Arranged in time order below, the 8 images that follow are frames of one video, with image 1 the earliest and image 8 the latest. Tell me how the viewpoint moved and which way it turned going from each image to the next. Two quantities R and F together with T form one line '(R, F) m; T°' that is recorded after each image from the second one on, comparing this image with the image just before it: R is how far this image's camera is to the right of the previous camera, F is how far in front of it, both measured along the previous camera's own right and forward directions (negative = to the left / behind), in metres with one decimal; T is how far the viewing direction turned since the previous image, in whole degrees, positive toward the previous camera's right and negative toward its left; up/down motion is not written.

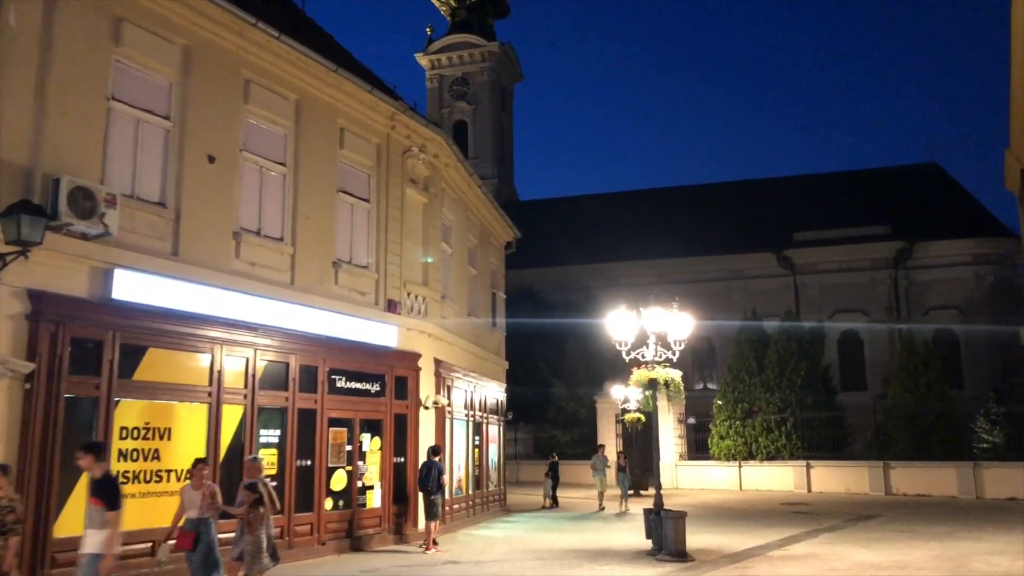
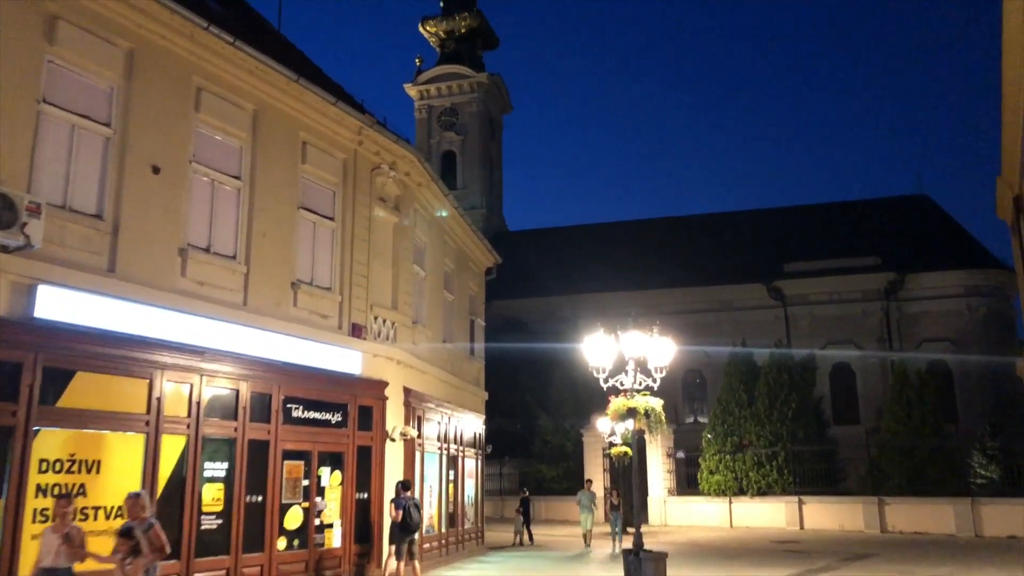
(+0.3, +0.8) m; +1°
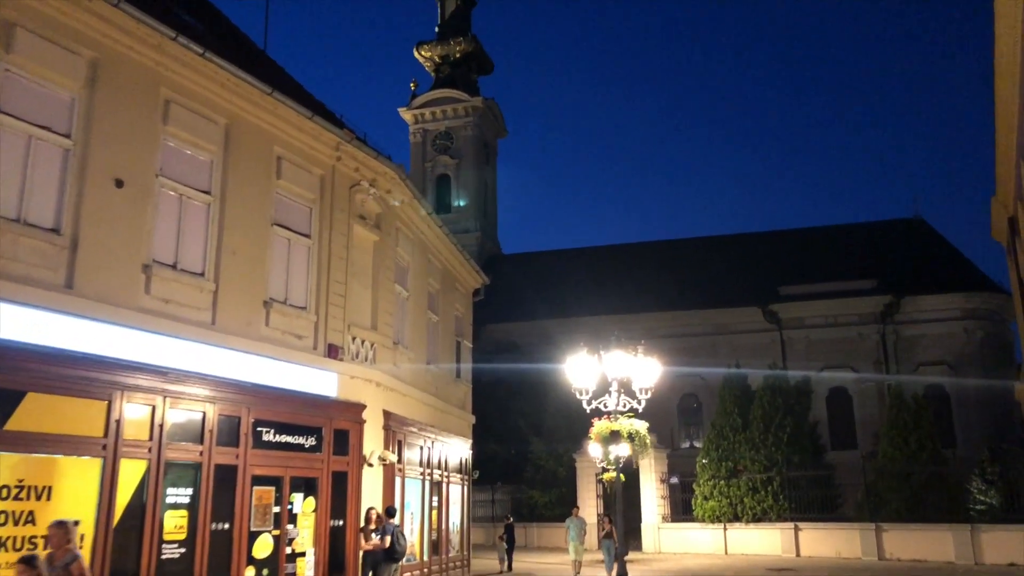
(+0.2, +0.4) m; 0°
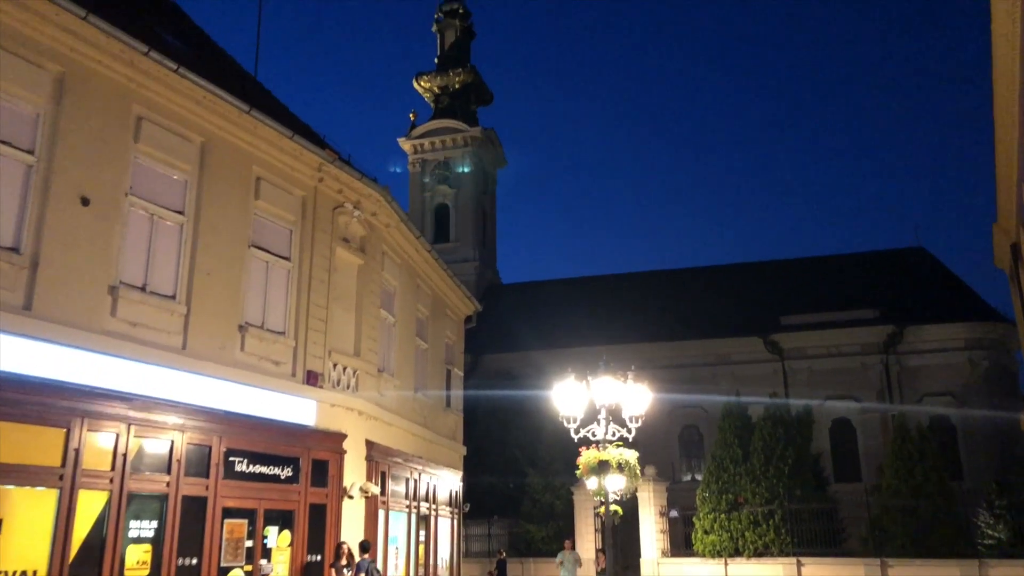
(+0.2, +0.4) m; 0°
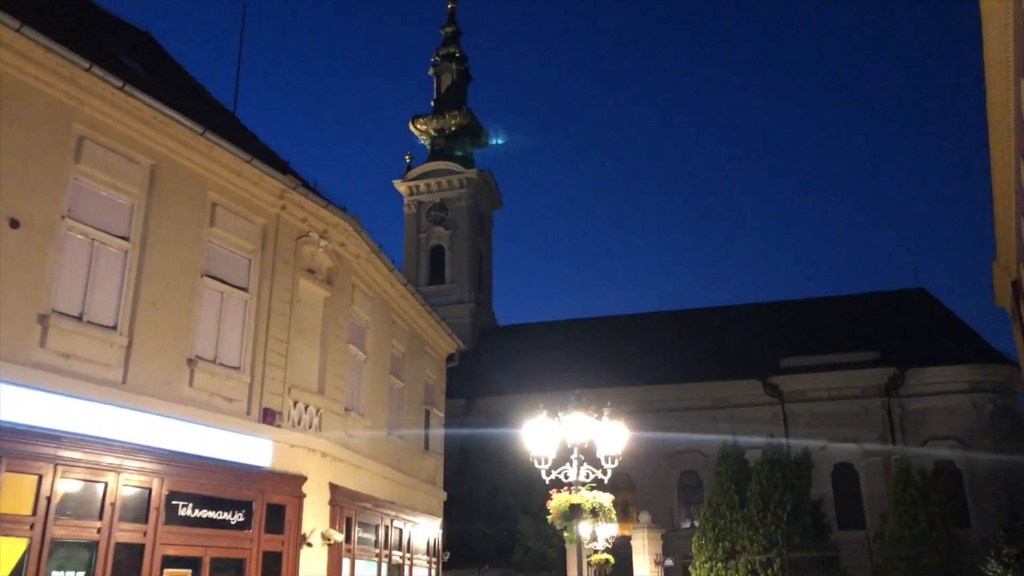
(+0.4, +0.7) m; 0°
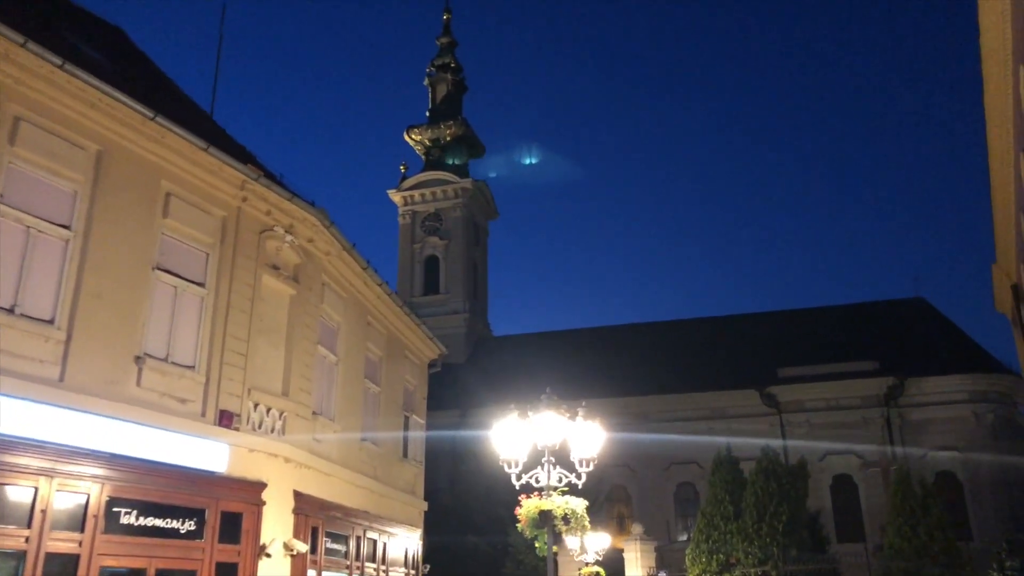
(+0.4, +0.6) m; 0°
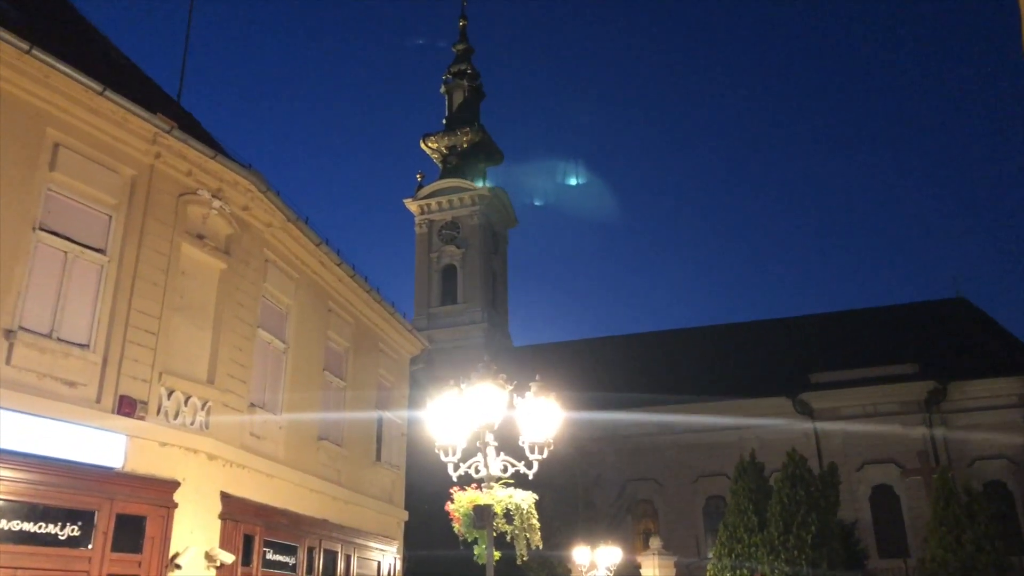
(+0.9, +1.7) m; -2°
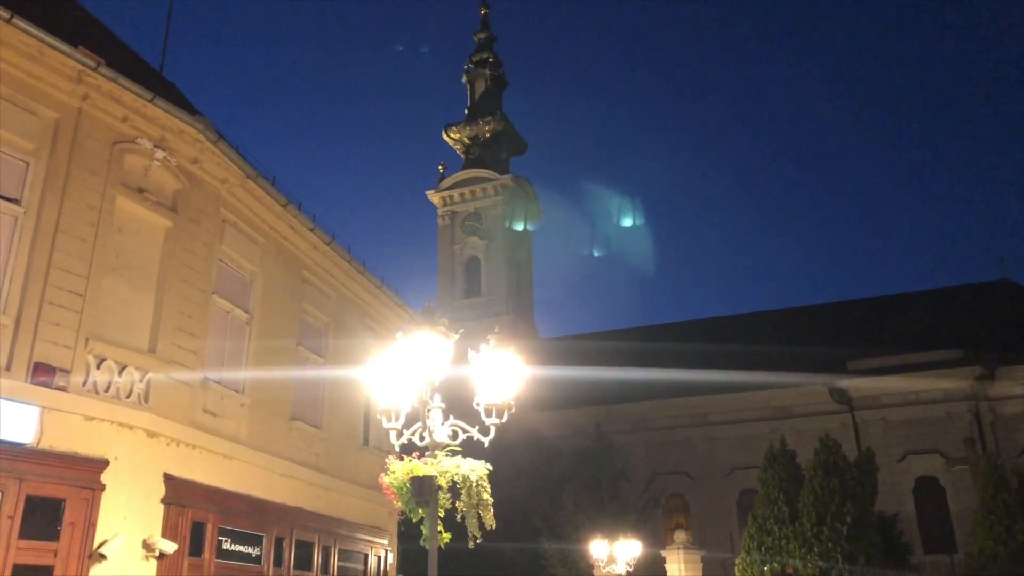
(+0.7, +1.3) m; -2°
